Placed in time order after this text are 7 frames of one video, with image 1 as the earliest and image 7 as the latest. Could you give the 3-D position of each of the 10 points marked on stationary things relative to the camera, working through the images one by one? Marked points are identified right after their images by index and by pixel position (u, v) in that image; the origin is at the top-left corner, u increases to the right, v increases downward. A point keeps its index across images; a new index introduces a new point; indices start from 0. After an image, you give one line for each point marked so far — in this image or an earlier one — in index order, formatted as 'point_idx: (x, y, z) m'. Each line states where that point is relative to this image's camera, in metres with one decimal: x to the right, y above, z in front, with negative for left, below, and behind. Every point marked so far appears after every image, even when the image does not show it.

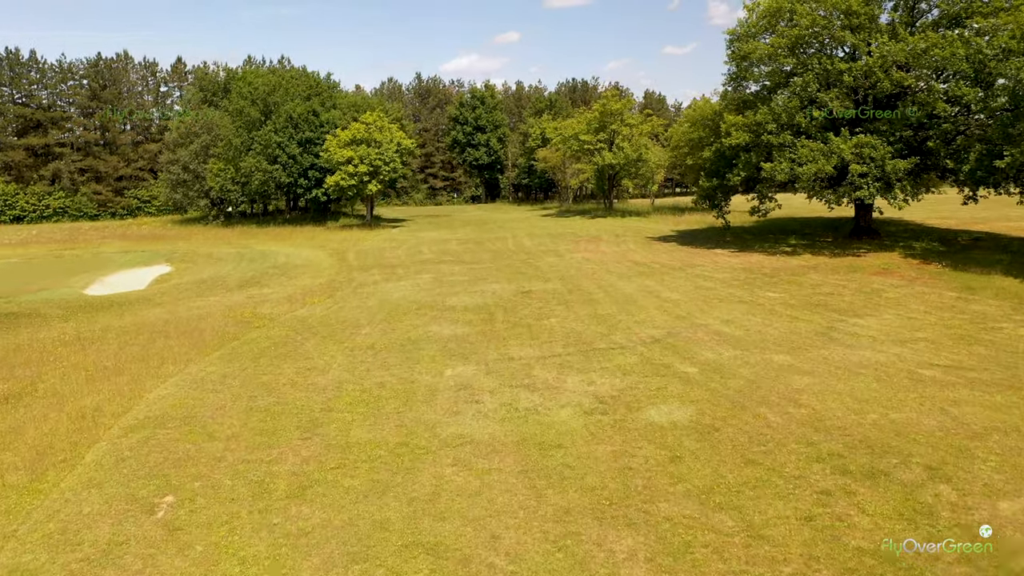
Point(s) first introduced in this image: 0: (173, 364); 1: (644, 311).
0: (-5.4, -1.2, +13.2) m
1: (+2.7, -0.5, +17.1) m
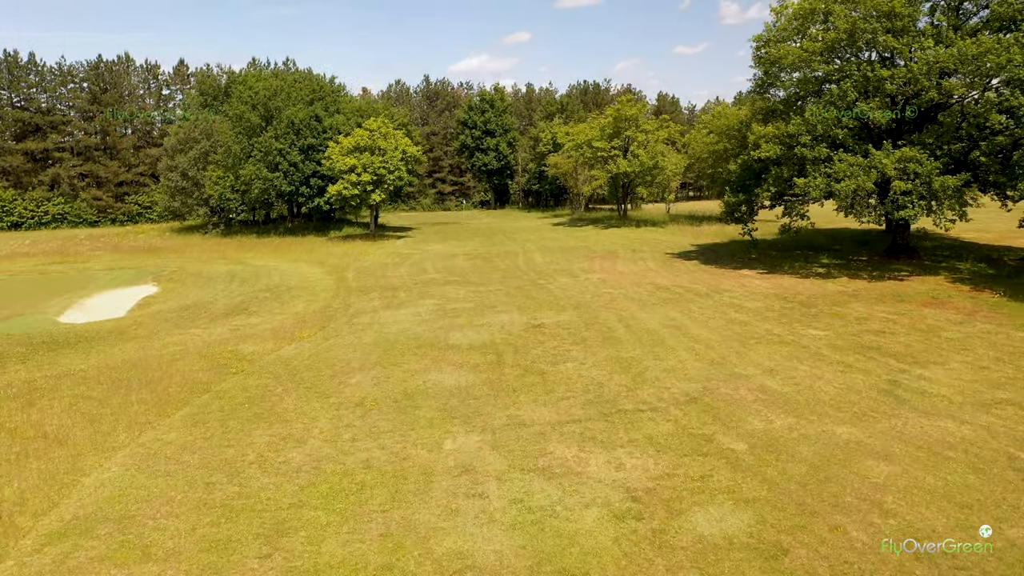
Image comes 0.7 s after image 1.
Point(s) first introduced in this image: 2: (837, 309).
0: (-5.3, -2.0, +11.3) m
1: (+2.9, -1.2, +15.1) m
2: (+7.6, -0.5, +19.4) m
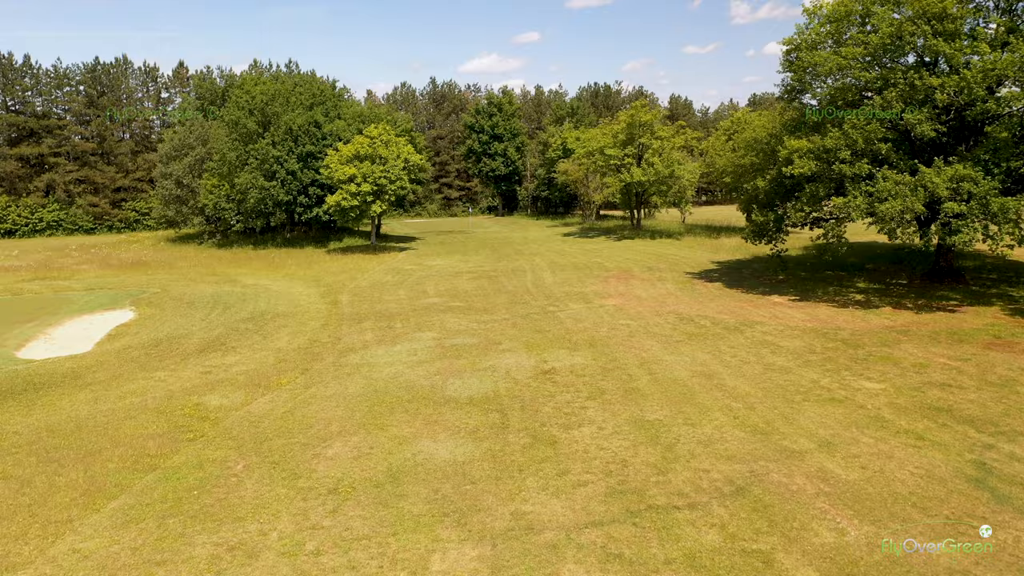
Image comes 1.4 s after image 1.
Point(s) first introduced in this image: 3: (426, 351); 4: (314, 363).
0: (-5.2, -2.7, +9.1) m
1: (+3.0, -2.0, +12.8) m
2: (+7.8, -1.3, +17.0) m
3: (-1.9, -1.4, +18.6) m
4: (-4.3, -1.6, +17.8) m
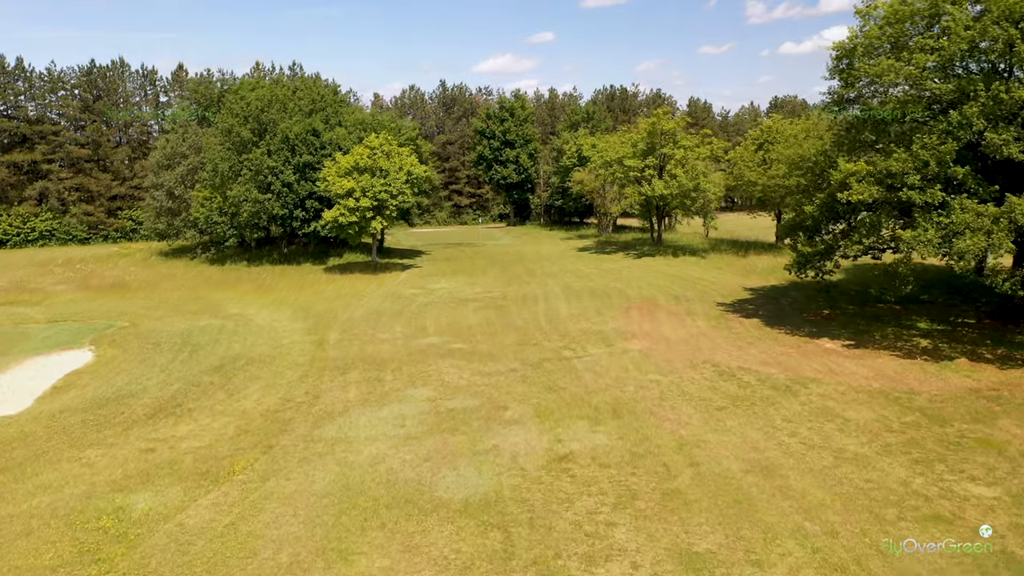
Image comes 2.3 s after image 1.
0: (-5.2, -3.7, +6.1) m
1: (+3.1, -3.1, +9.7) m
2: (+7.9, -2.4, +13.8) m
3: (-1.8, -2.4, +15.5) m
4: (-4.1, -2.6, +14.8) m
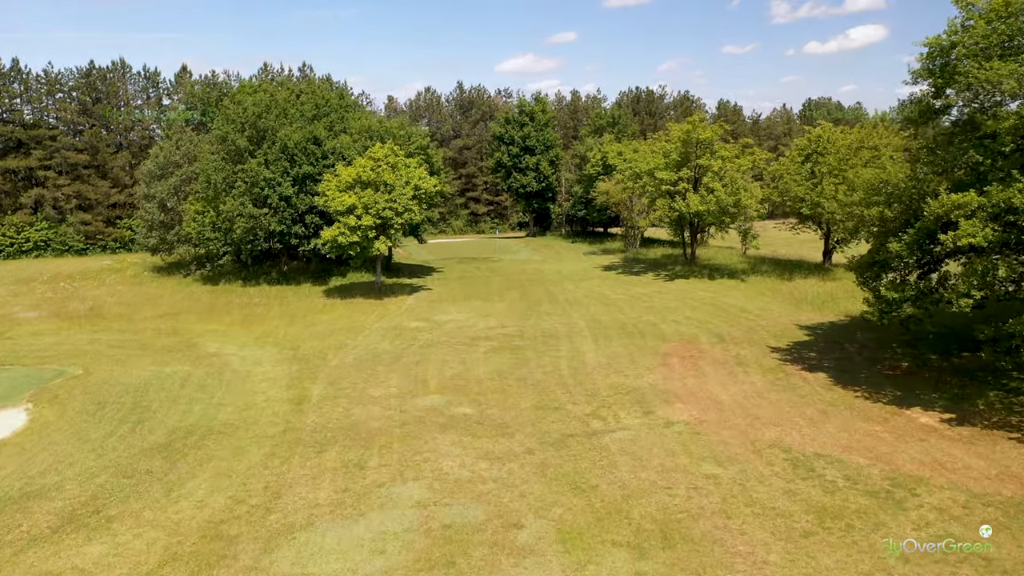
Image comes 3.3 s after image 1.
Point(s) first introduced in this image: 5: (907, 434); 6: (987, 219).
0: (-5.2, -4.9, +2.4) m
1: (+3.1, -4.2, +5.7) m
2: (+8.1, -3.6, +9.8) m
3: (-1.6, -3.6, +11.7) m
4: (-3.9, -3.8, +11.0) m
5: (+7.5, -2.7, +15.7) m
6: (+9.0, +1.4, +15.8) m
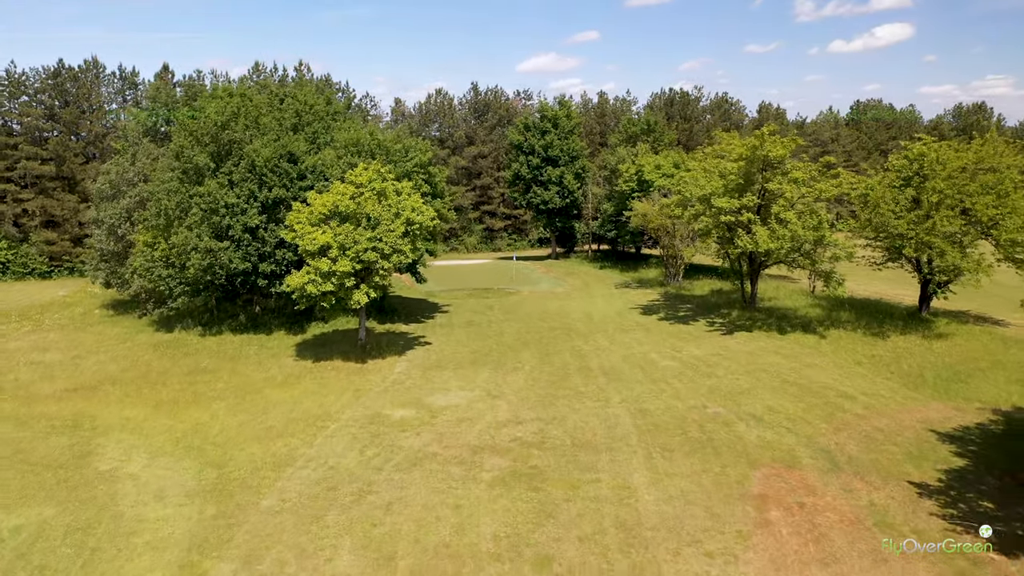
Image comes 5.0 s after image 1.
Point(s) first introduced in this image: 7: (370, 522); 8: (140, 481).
0: (-5.4, -6.8, -5.0) m
1: (+3.0, -6.3, -1.8) m
2: (+8.1, -5.6, +2.1) m
3: (-1.5, -5.6, +4.3) m
4: (-3.9, -5.7, +3.6) m
5: (+7.6, -4.7, +8.1) m
6: (+9.1, -0.7, +8.1) m
7: (-2.5, -4.1, +14.7) m
8: (-7.7, -3.9, +17.0) m
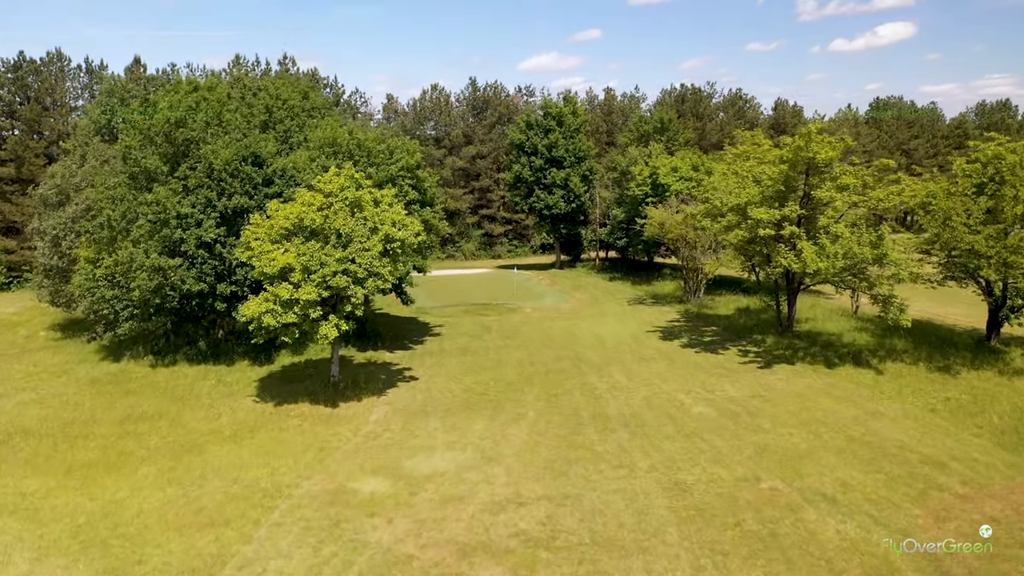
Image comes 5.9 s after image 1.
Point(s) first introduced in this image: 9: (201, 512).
0: (-5.4, -7.7, -9.5) m
1: (+3.0, -7.1, -6.3) m
2: (+8.0, -6.5, -2.4) m
3: (-1.5, -6.4, -0.2) m
4: (-3.9, -6.6, -0.9) m
5: (+7.6, -5.6, +3.6) m
6: (+9.1, -1.5, +3.6) m
7: (-2.5, -4.9, +10.2) m
8: (-7.7, -4.7, +12.6) m
9: (-5.9, -4.2, +15.6) m
